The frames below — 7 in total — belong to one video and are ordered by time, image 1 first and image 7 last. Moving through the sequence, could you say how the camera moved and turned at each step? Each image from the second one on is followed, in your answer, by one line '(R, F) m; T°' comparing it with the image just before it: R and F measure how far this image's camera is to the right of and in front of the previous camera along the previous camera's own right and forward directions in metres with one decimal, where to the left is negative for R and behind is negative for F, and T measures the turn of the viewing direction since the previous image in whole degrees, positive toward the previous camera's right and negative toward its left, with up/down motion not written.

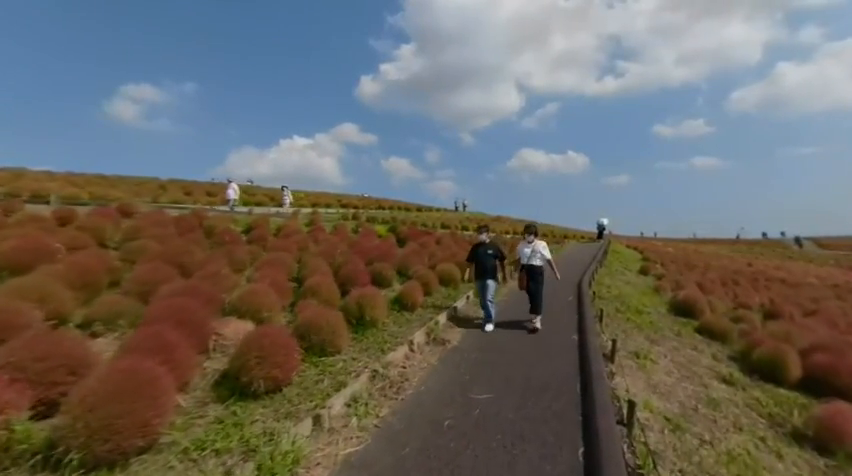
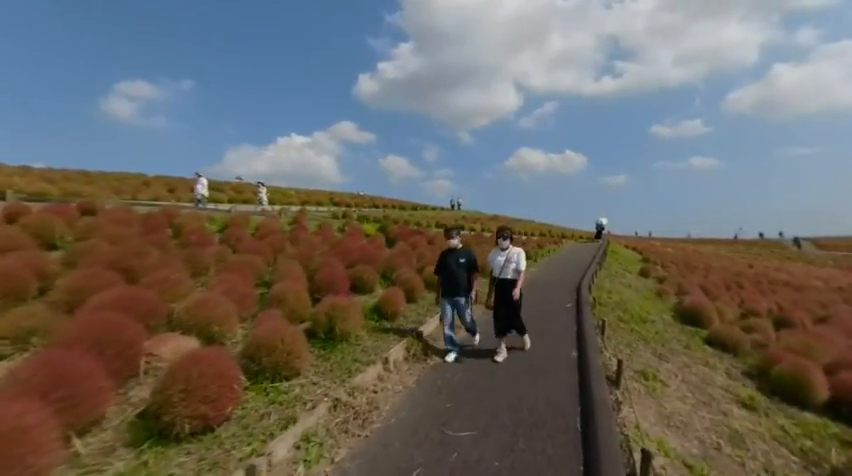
(+0.4, +1.2) m; 0°
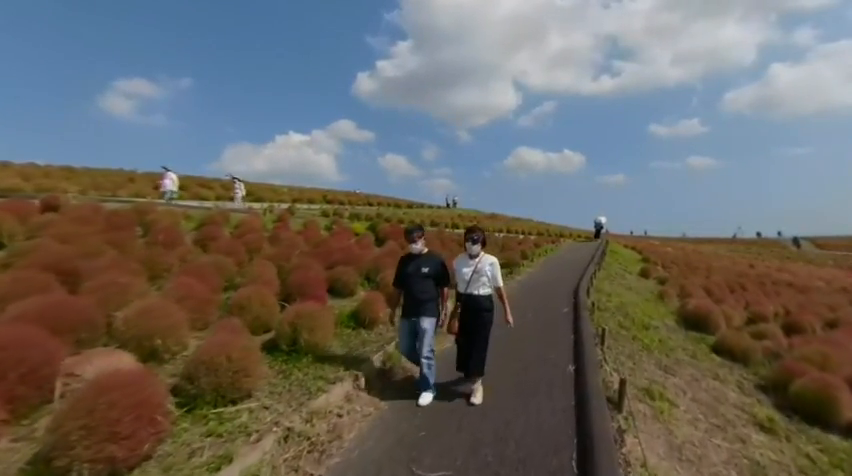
(+0.4, +1.0) m; 0°
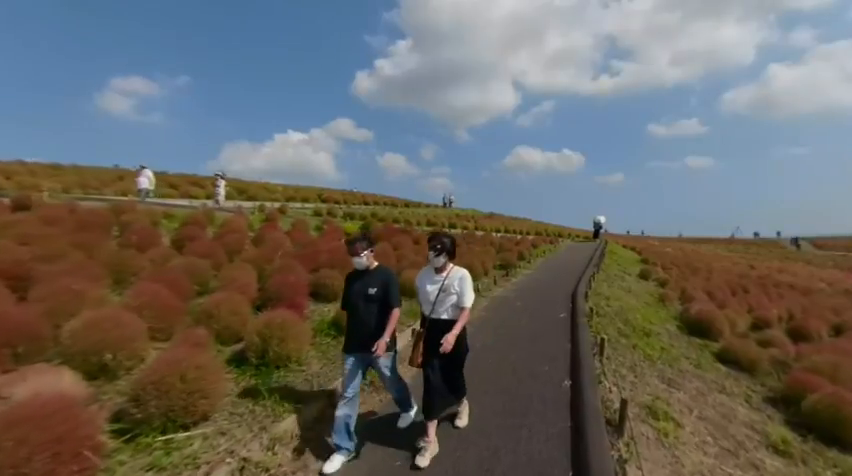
(+0.3, +0.7) m; 0°
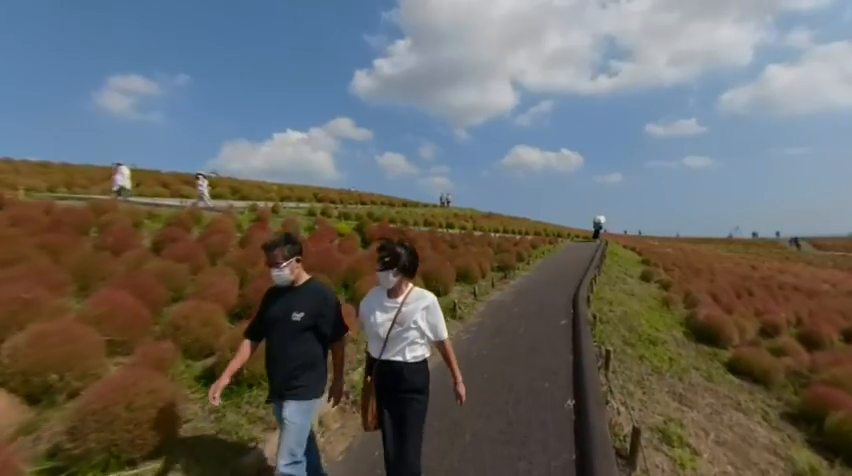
(+0.1, +0.7) m; 0°
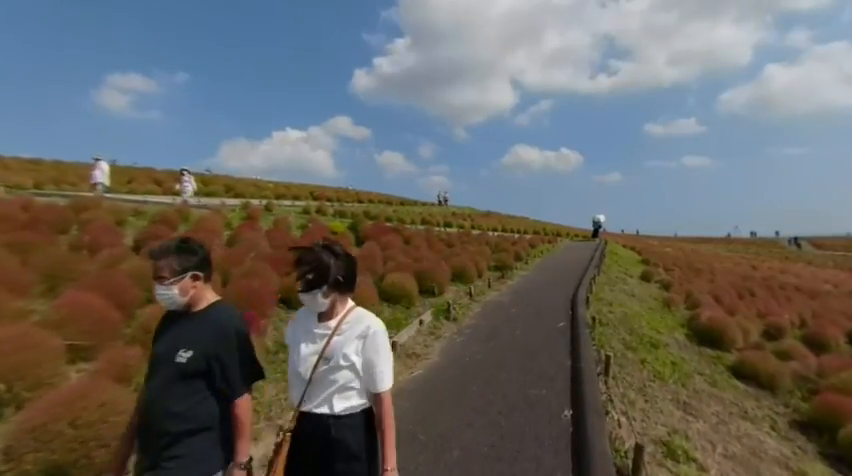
(+0.2, +0.5) m; 0°
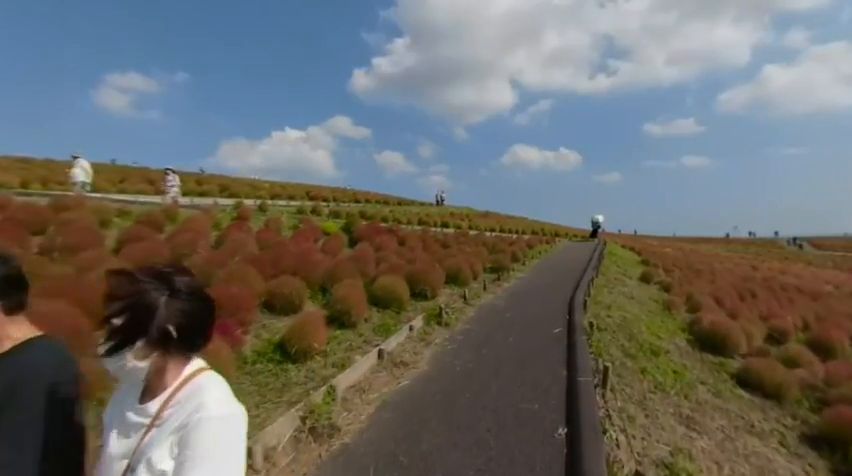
(+0.2, +0.5) m; 0°
